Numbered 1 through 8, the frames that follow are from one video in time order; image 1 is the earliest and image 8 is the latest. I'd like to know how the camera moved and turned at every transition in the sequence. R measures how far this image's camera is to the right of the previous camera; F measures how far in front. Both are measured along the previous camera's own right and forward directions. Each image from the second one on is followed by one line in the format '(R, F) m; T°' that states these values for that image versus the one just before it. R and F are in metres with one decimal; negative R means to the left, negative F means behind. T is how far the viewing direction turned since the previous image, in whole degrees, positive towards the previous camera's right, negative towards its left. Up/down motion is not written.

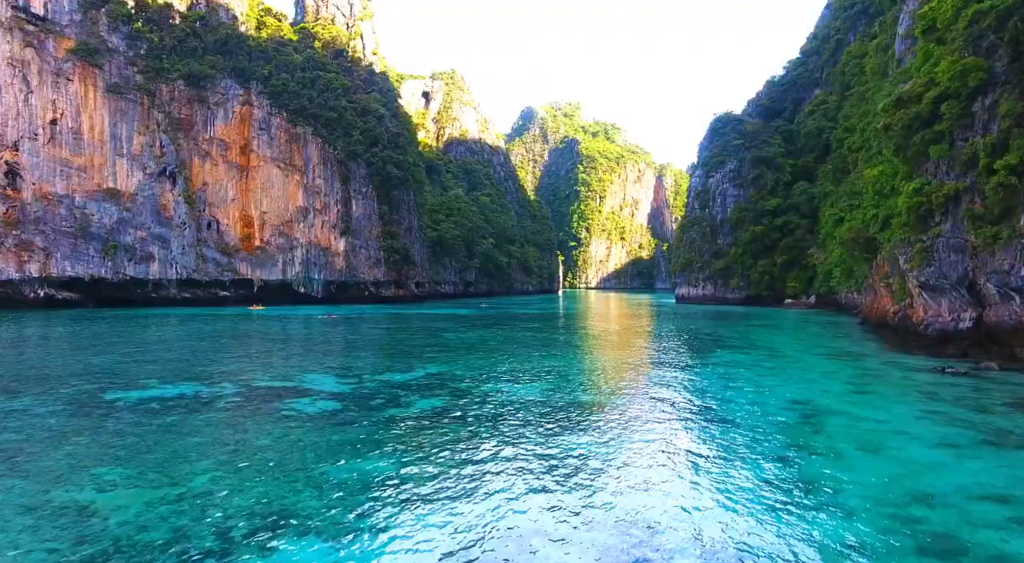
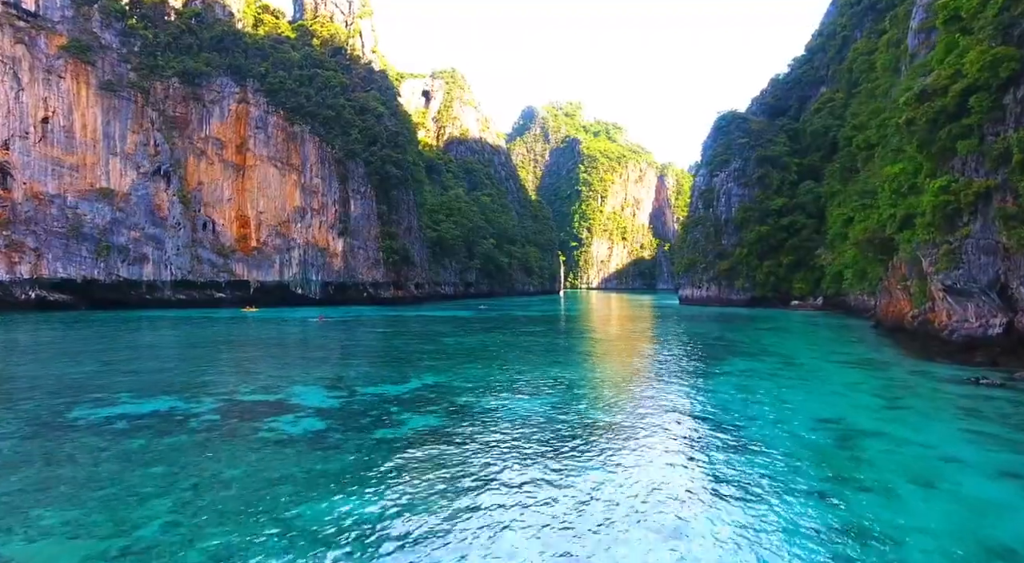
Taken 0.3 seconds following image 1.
(0.0, +0.7) m; 0°
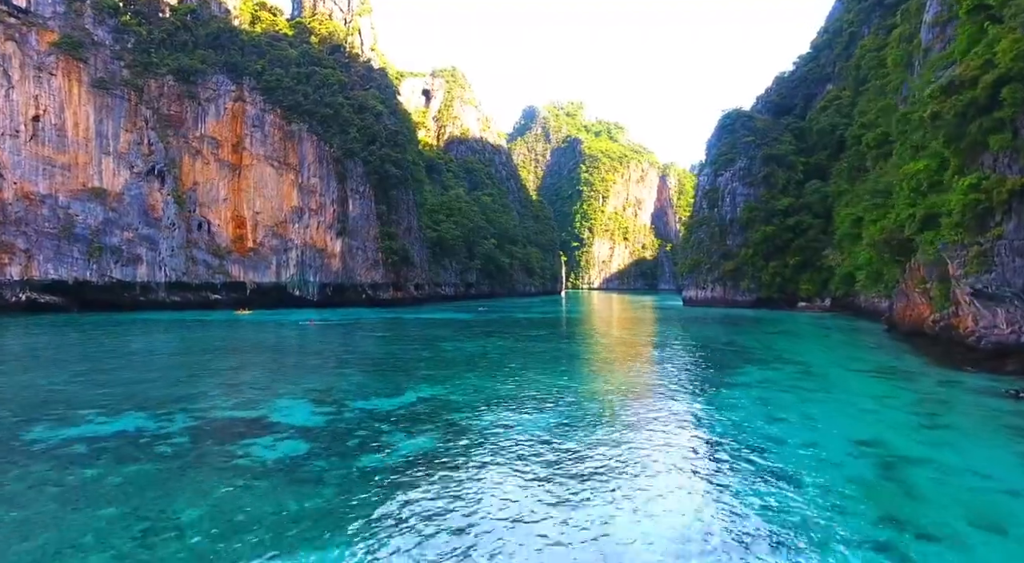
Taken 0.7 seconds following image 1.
(0.0, +0.7) m; 0°
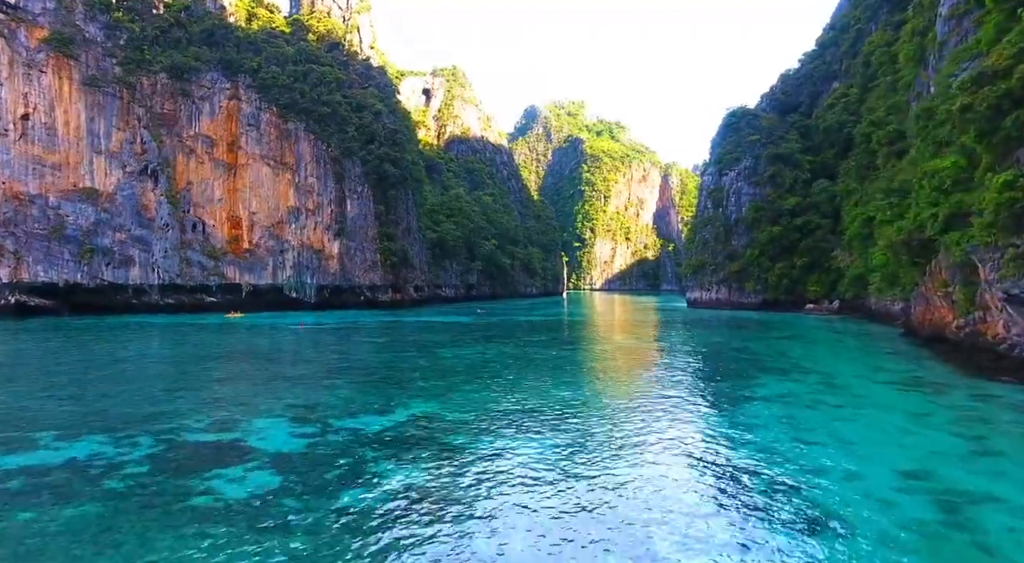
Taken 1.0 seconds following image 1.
(0.0, +0.7) m; 0°
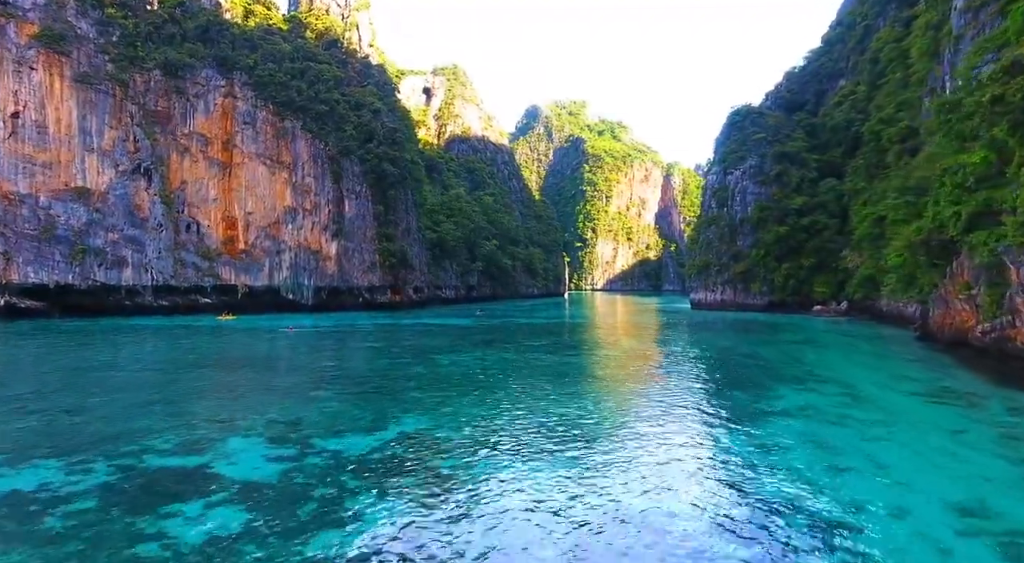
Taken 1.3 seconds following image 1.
(0.0, +0.7) m; 0°
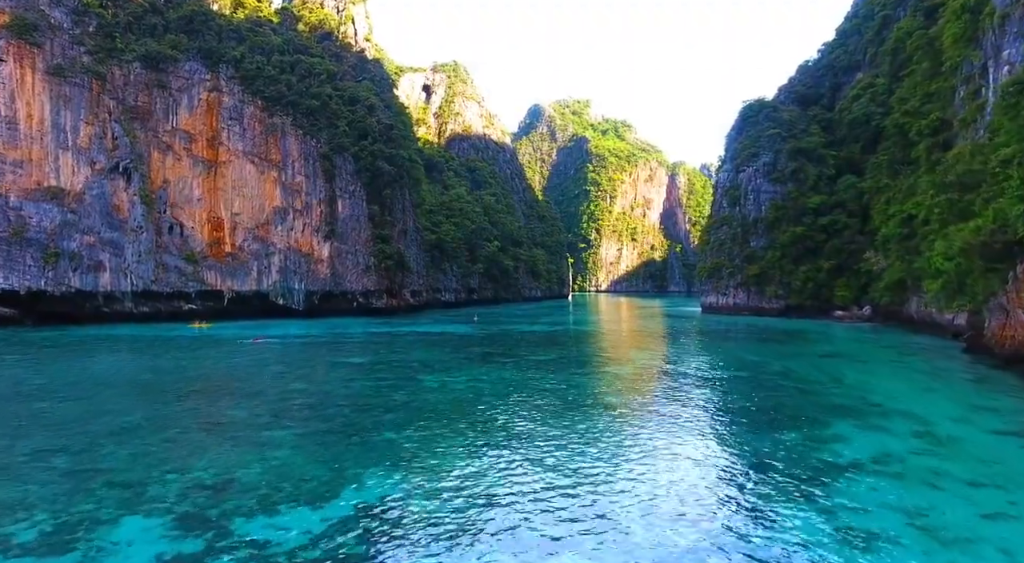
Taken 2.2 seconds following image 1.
(+0.1, +1.8) m; 0°
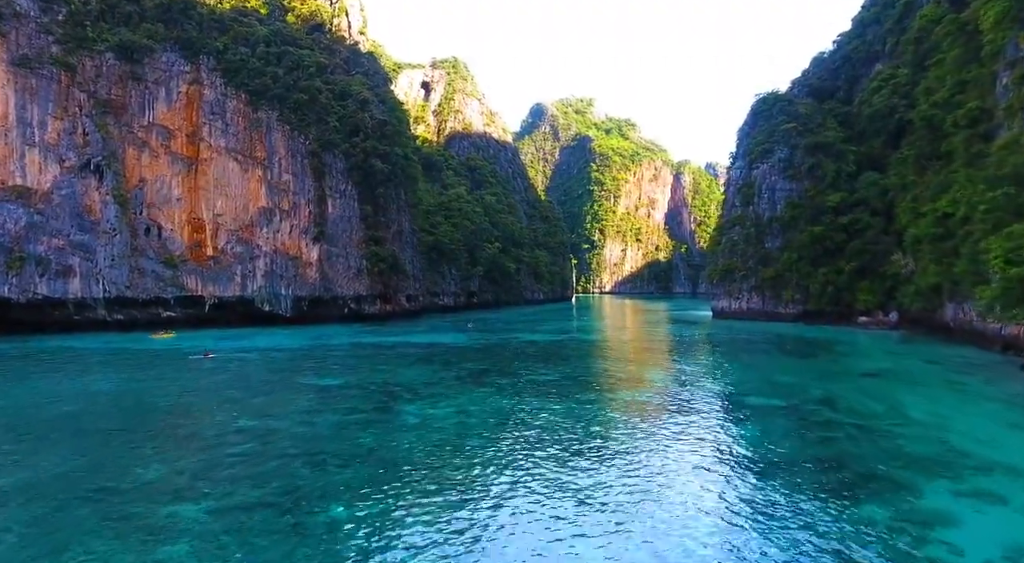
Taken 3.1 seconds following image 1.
(+0.1, +2.0) m; 0°
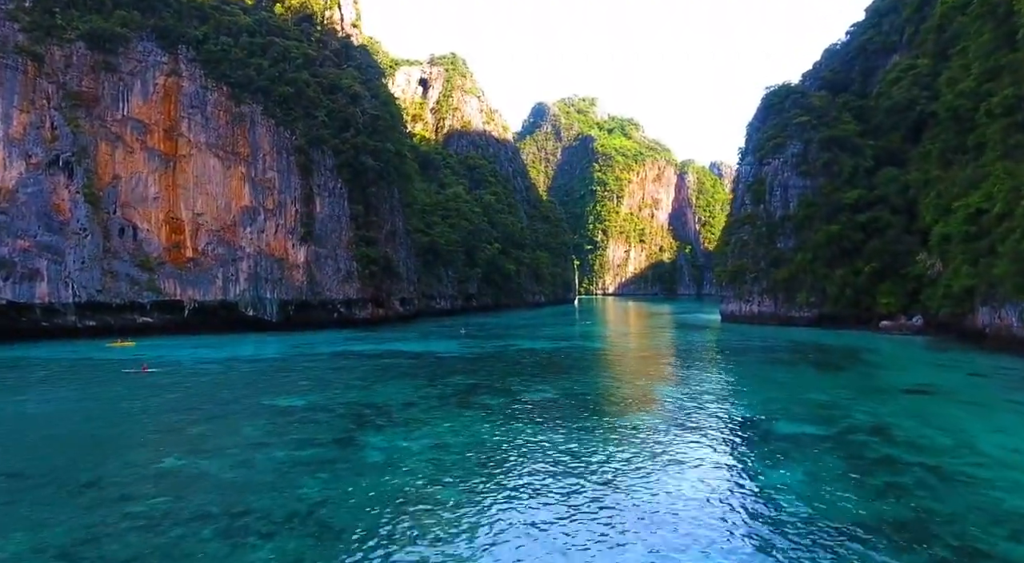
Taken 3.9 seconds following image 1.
(+0.2, +1.7) m; 0°
